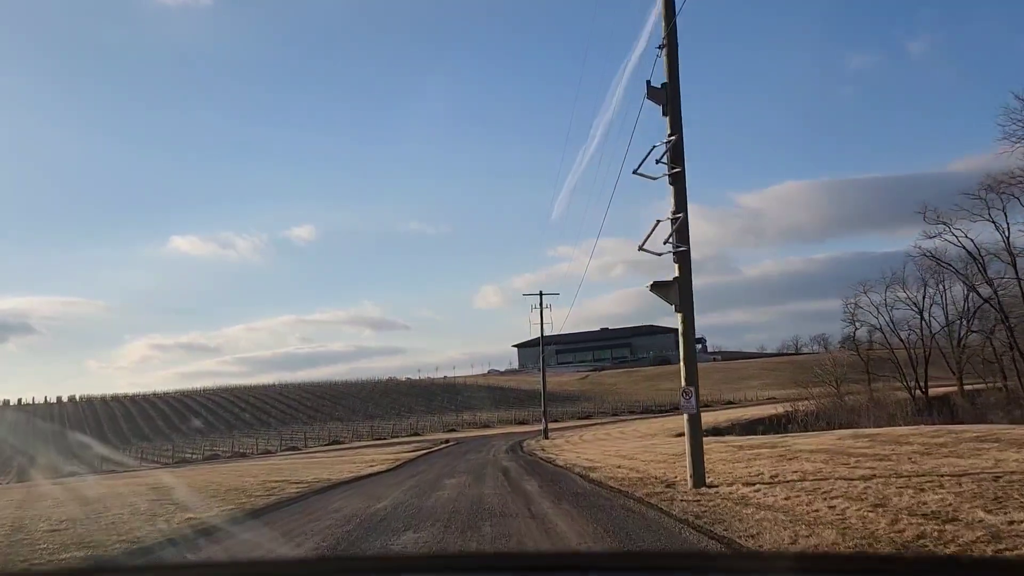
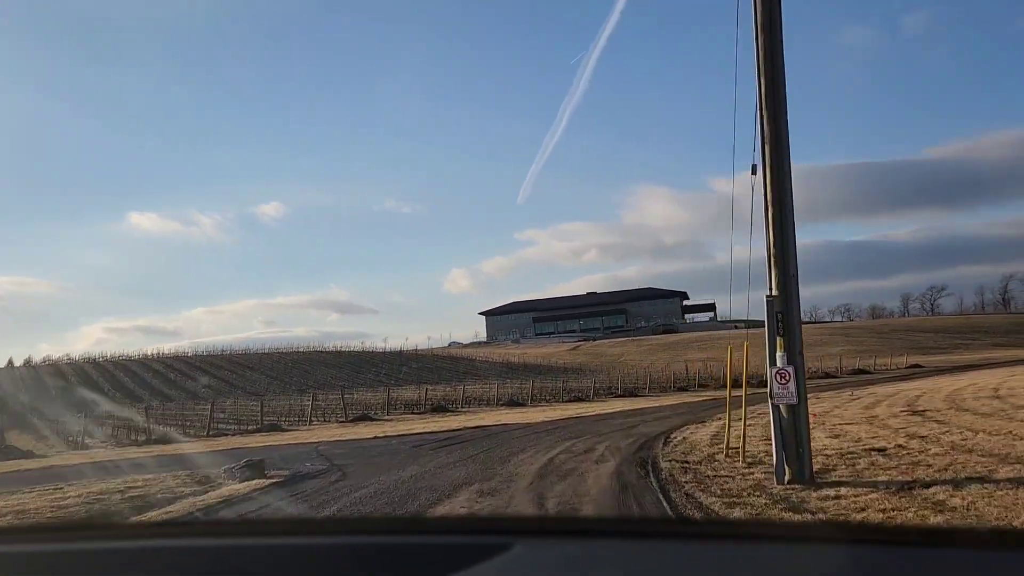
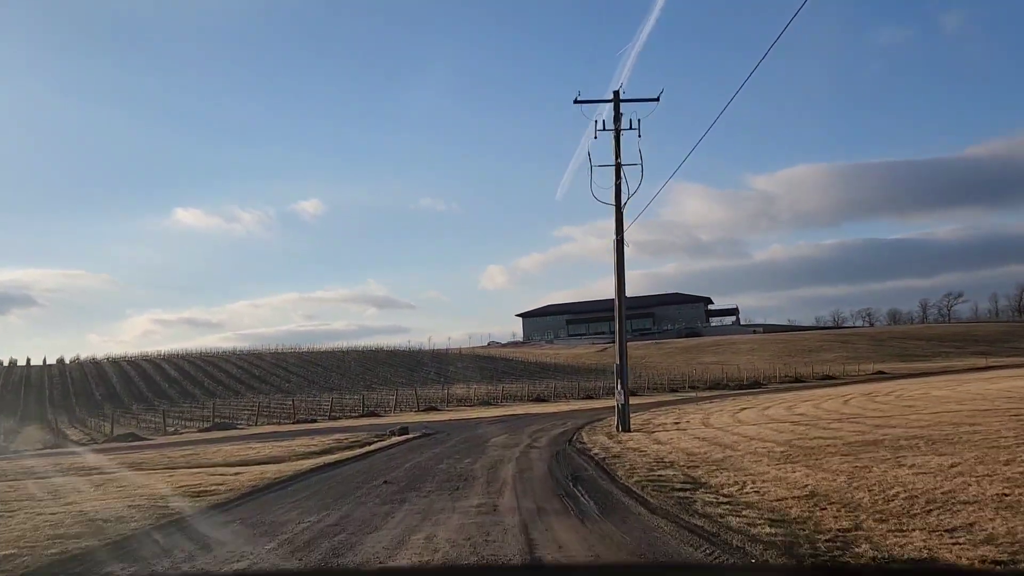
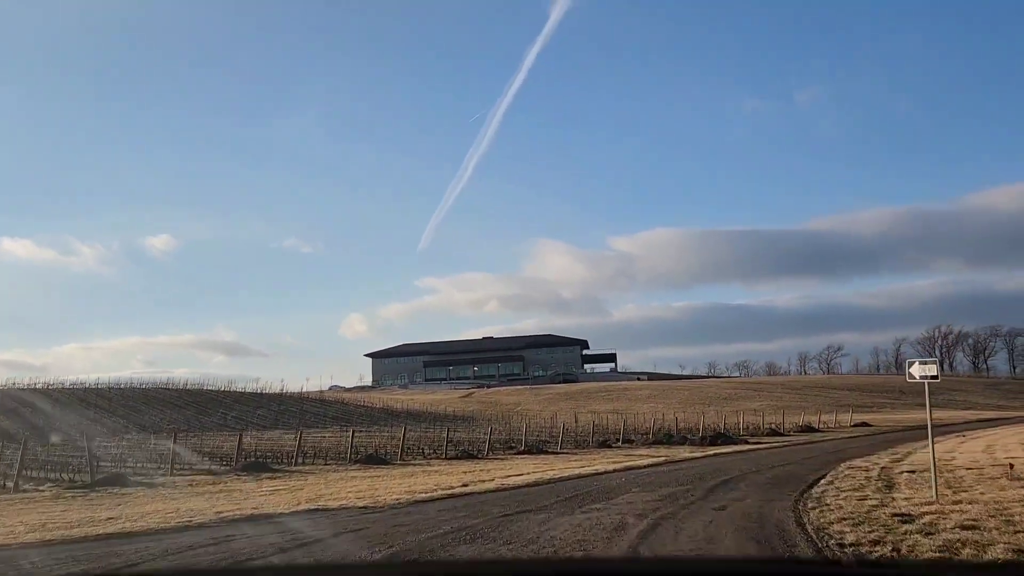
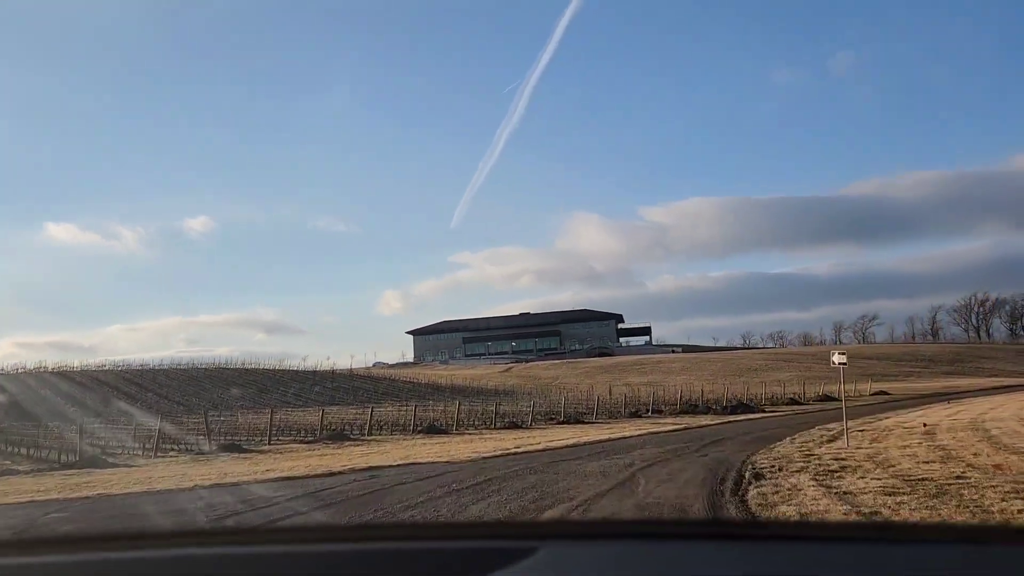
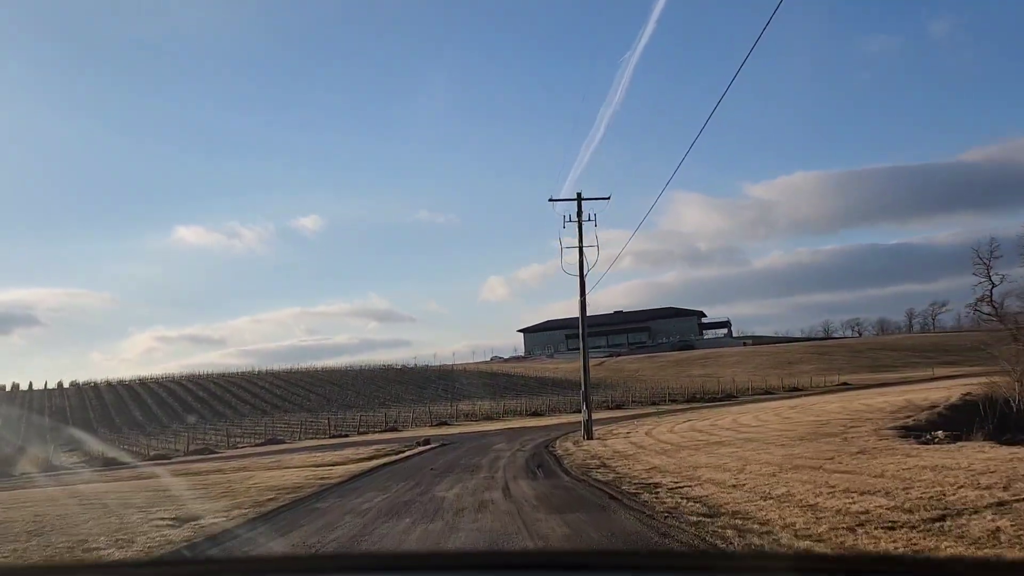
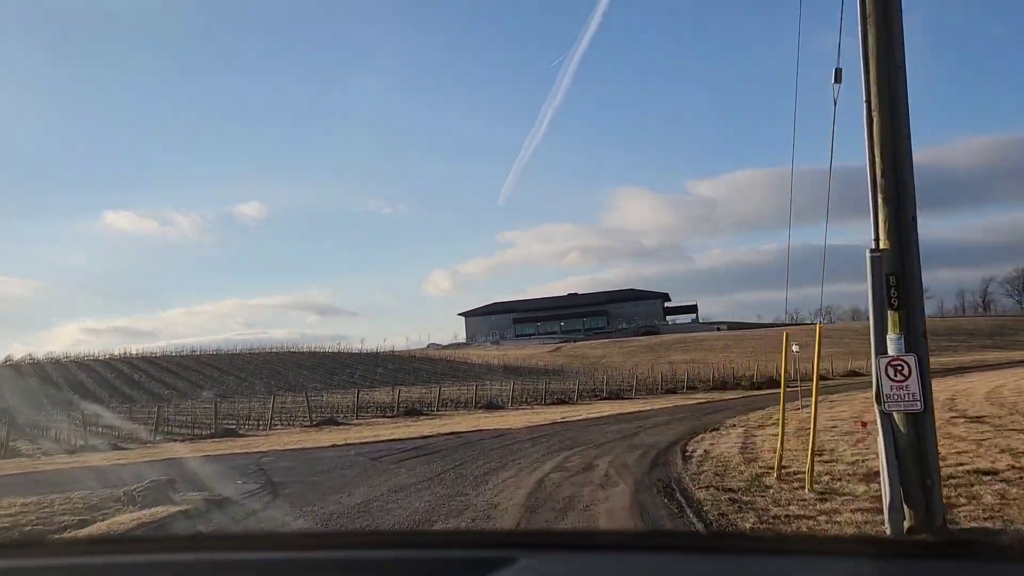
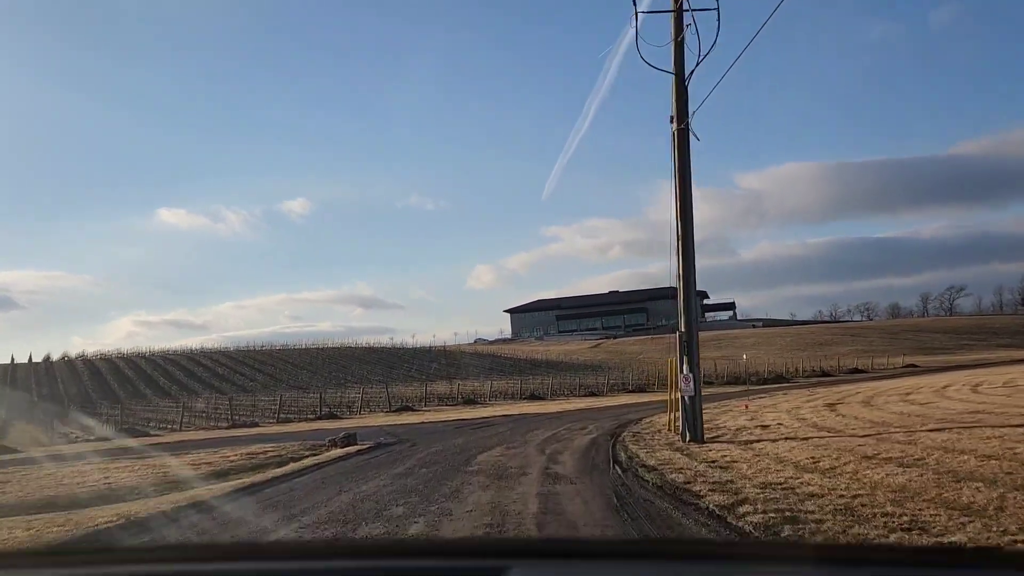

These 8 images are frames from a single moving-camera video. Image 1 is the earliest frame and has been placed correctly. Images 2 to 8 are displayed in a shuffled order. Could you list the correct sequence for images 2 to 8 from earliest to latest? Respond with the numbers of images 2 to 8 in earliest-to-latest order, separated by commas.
6, 3, 8, 2, 7, 5, 4
